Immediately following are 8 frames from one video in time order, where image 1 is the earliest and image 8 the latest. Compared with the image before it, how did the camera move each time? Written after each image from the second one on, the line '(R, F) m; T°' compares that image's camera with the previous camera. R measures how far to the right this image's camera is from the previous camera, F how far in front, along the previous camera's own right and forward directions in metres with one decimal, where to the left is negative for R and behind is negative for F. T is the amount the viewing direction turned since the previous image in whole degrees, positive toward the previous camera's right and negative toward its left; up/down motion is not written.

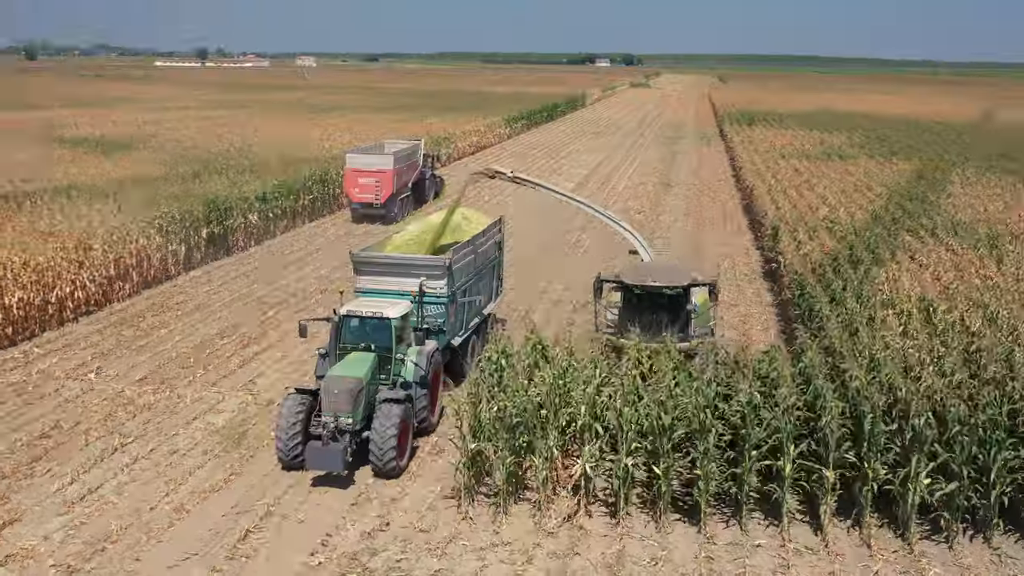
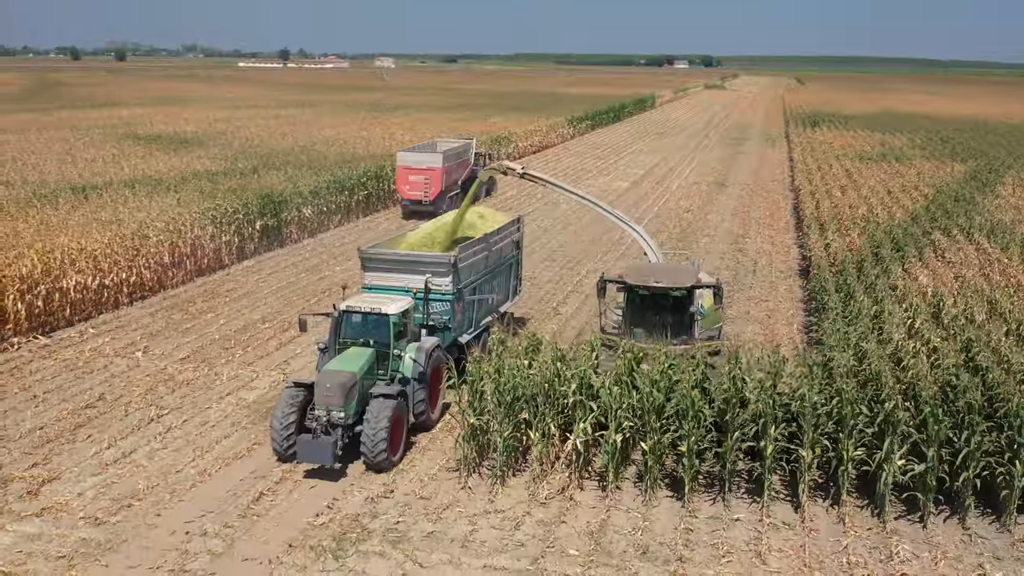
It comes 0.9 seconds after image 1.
(+0.6, -0.5) m; -4°
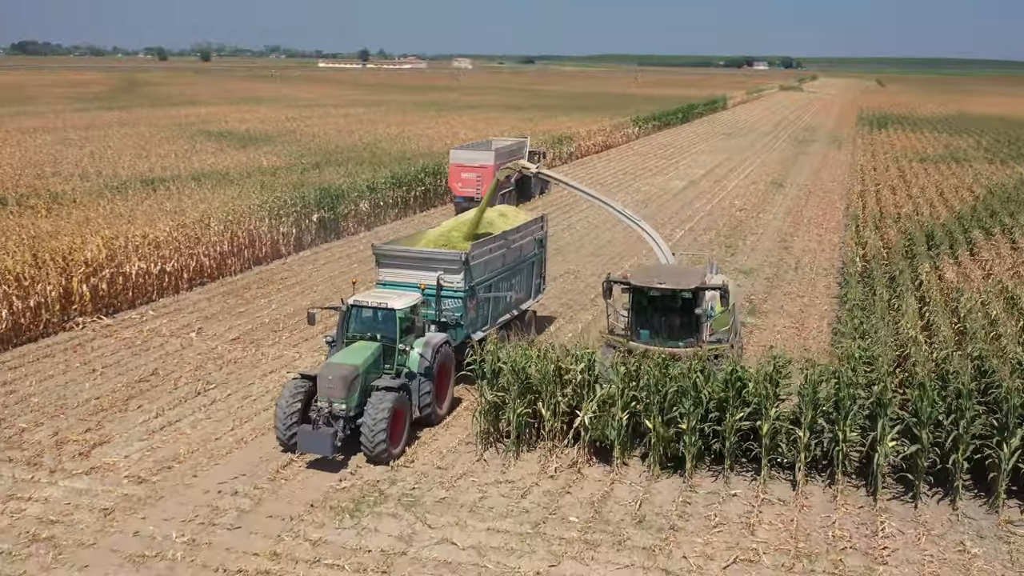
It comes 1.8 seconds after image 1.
(+0.5, -0.5) m; -4°
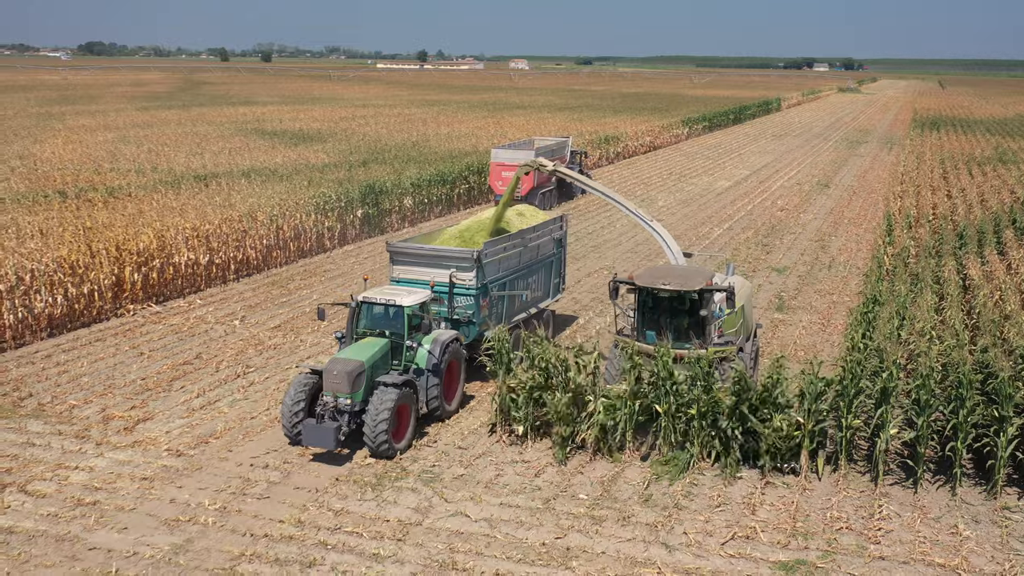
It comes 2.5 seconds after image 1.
(+0.3, -0.5) m; -3°
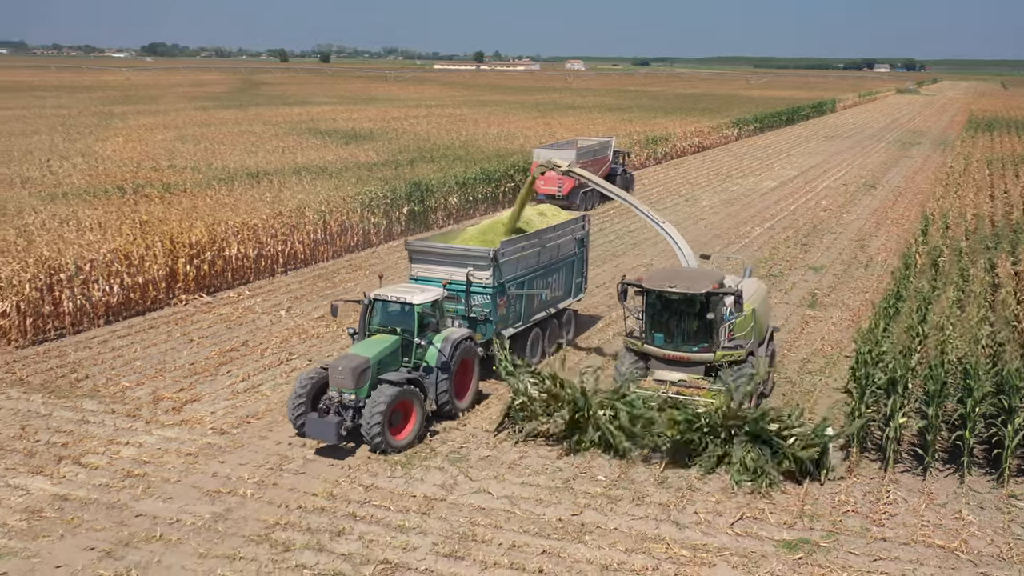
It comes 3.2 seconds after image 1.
(+0.3, -0.5) m; -3°
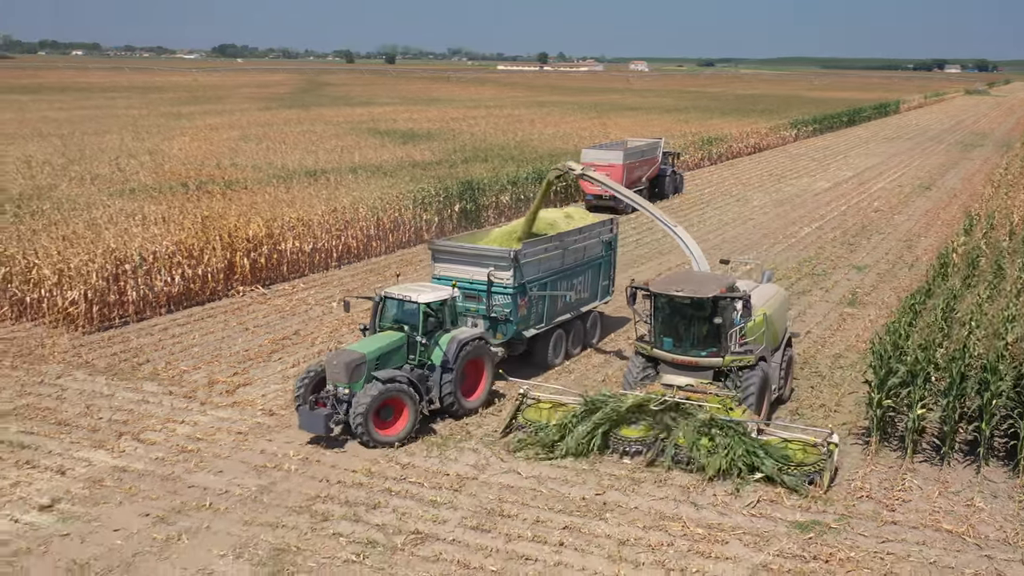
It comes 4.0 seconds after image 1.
(+0.3, -0.5) m; -3°
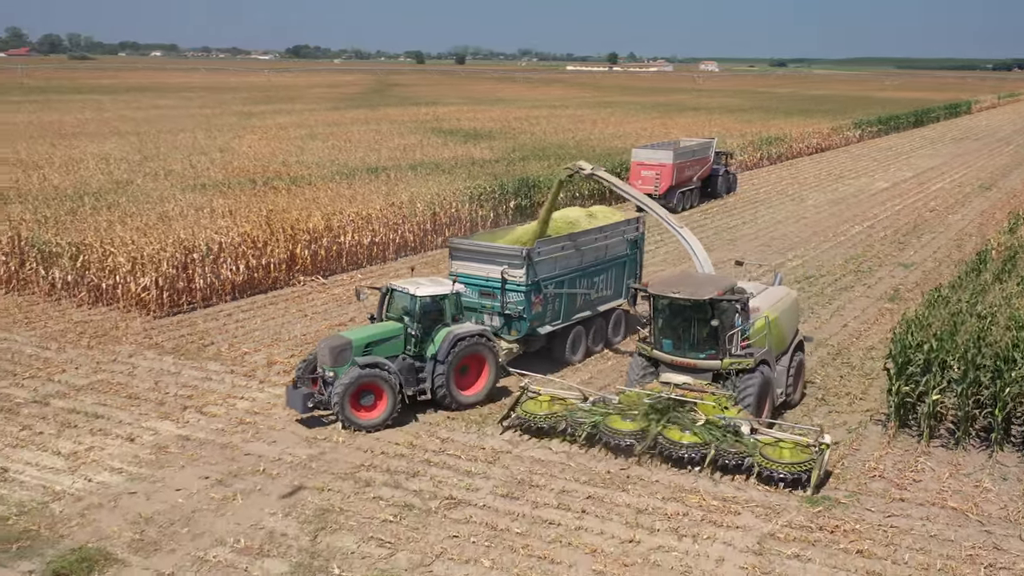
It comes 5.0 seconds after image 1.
(+0.3, -0.6) m; -3°
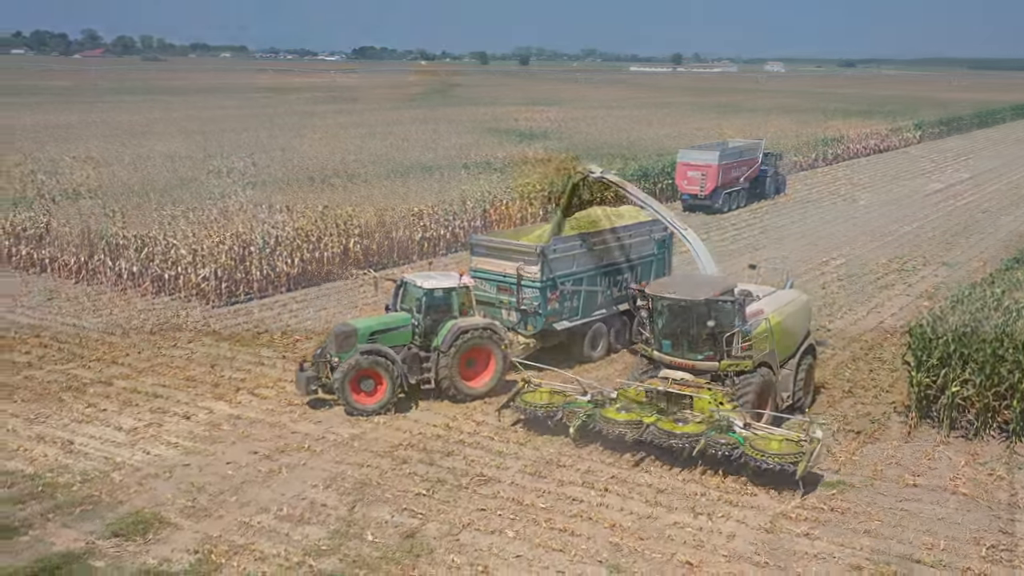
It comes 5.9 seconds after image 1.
(+0.3, -0.5) m; -3°
